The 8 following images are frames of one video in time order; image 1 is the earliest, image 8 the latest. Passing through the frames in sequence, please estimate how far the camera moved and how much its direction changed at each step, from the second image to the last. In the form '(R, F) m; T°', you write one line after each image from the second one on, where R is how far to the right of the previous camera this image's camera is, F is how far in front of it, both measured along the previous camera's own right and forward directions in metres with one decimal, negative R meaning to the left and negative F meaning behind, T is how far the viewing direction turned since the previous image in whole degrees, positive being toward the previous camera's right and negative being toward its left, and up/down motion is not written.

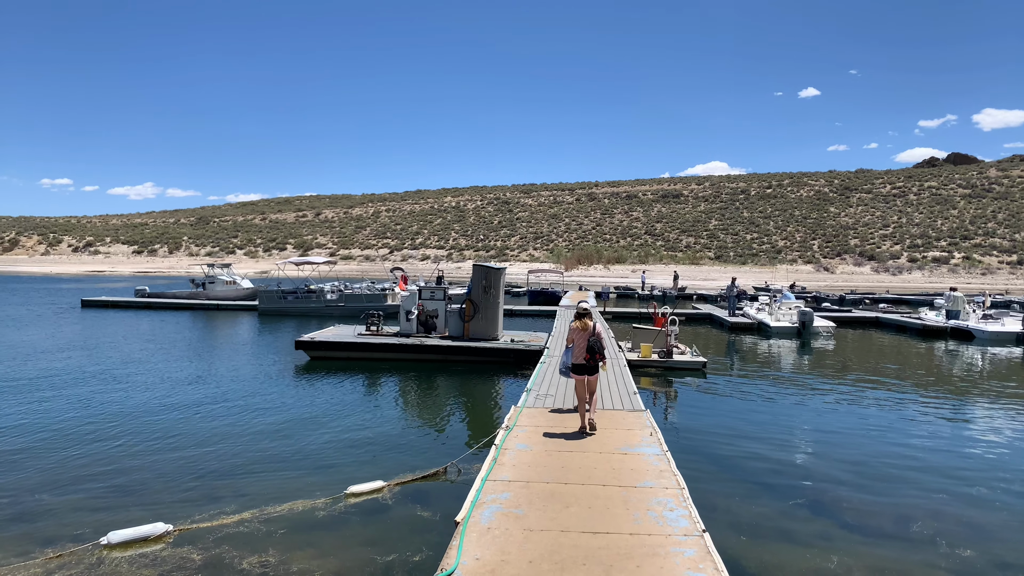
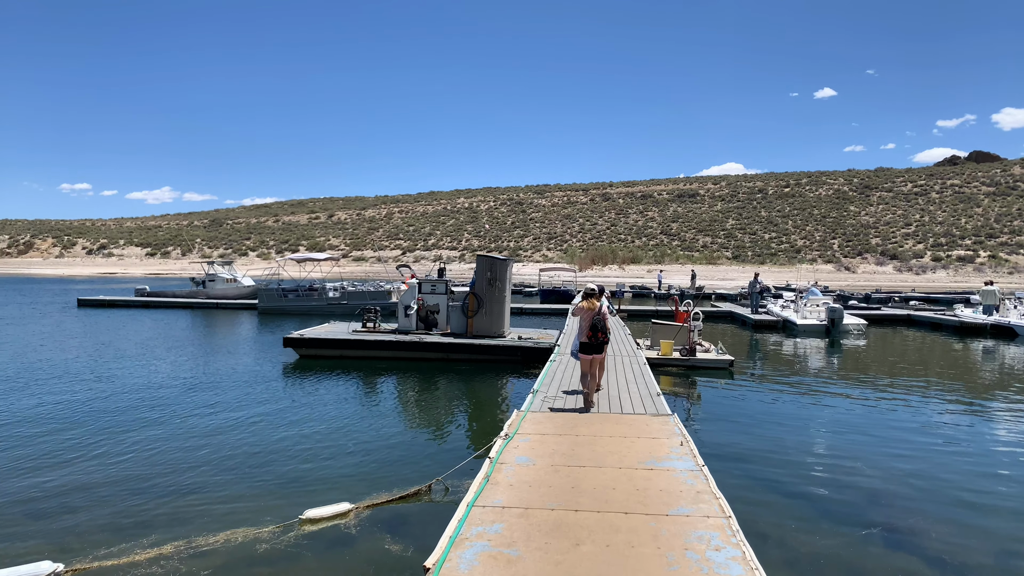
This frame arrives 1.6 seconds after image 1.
(+0.1, +1.1) m; -1°
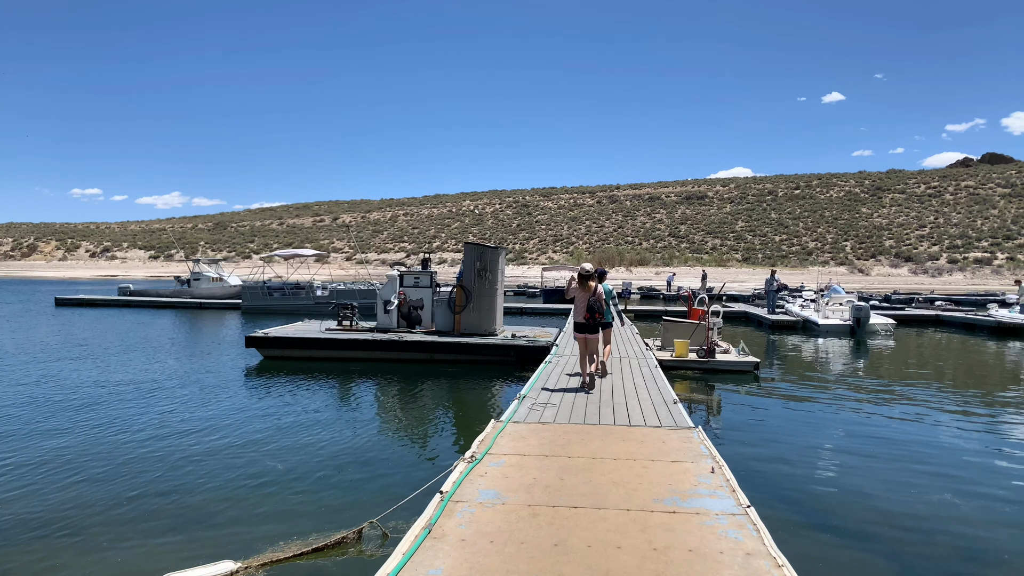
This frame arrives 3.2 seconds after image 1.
(+0.3, +1.5) m; -1°
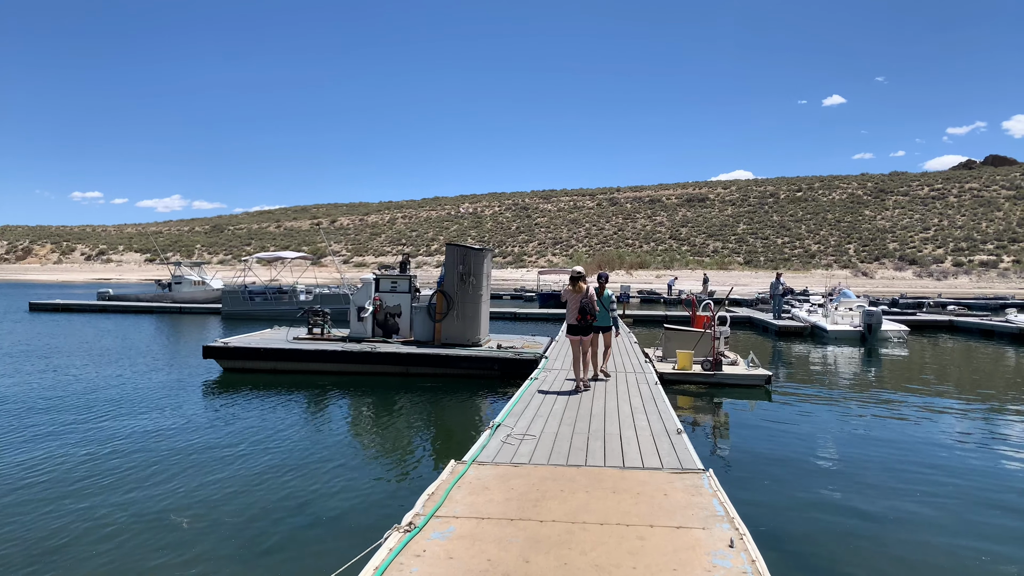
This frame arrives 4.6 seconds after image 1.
(+0.3, +1.0) m; 0°
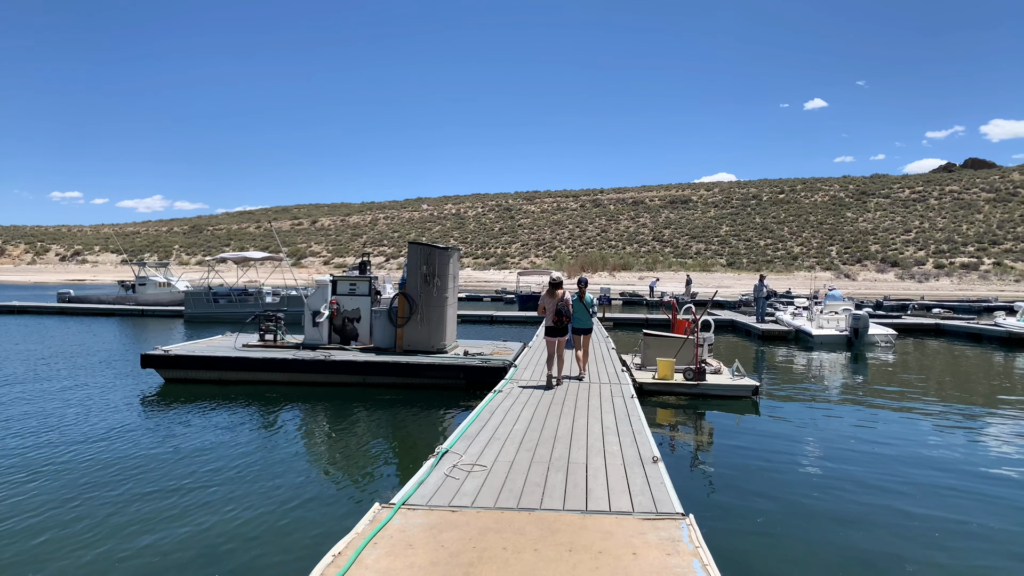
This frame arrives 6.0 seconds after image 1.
(+0.3, +0.7) m; +1°
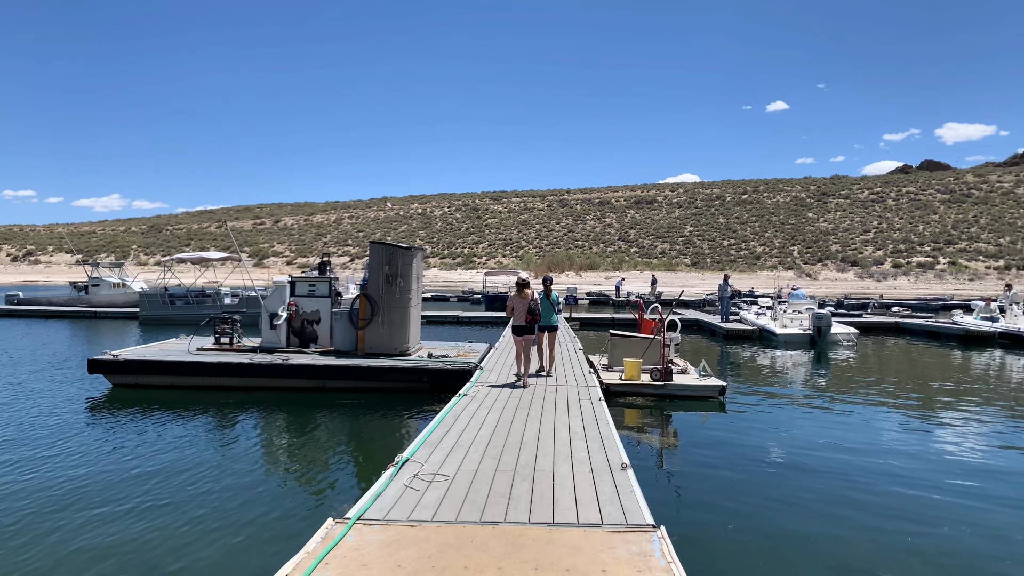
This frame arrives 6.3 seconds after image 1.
(+0.1, +0.2) m; +3°
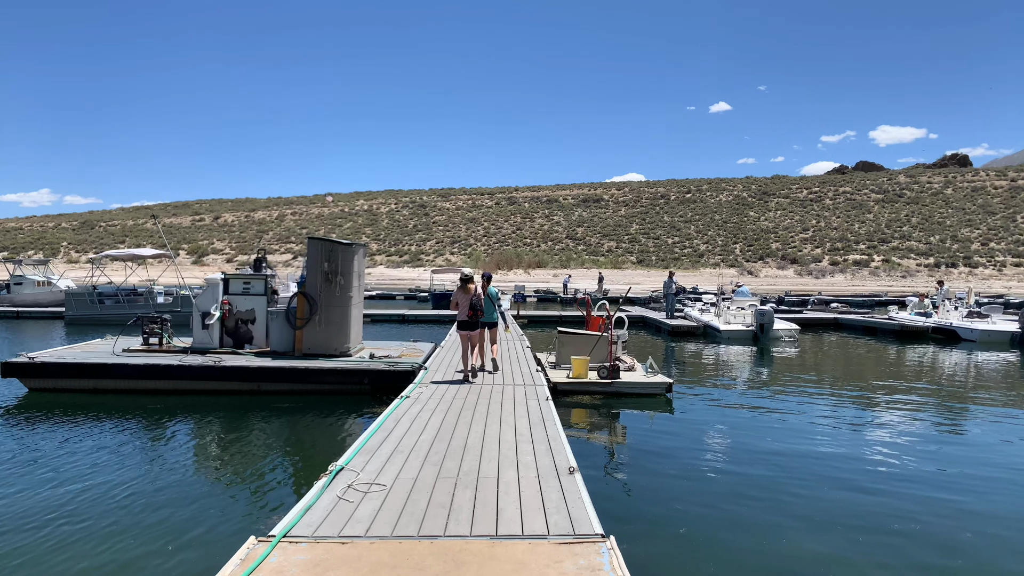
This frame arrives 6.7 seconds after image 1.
(+0.1, +0.2) m; +4°
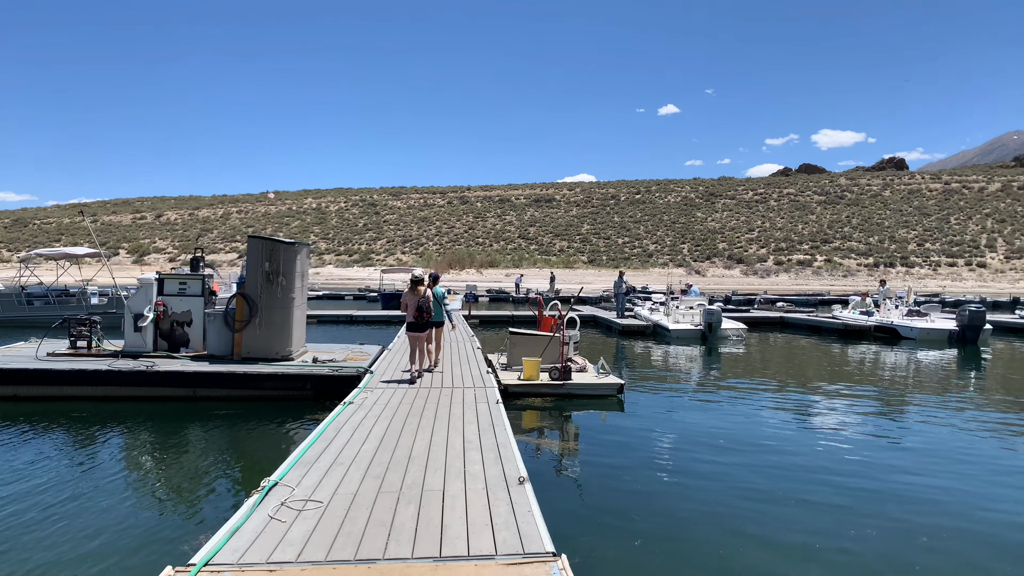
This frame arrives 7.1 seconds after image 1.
(+0.1, +0.2) m; +4°
